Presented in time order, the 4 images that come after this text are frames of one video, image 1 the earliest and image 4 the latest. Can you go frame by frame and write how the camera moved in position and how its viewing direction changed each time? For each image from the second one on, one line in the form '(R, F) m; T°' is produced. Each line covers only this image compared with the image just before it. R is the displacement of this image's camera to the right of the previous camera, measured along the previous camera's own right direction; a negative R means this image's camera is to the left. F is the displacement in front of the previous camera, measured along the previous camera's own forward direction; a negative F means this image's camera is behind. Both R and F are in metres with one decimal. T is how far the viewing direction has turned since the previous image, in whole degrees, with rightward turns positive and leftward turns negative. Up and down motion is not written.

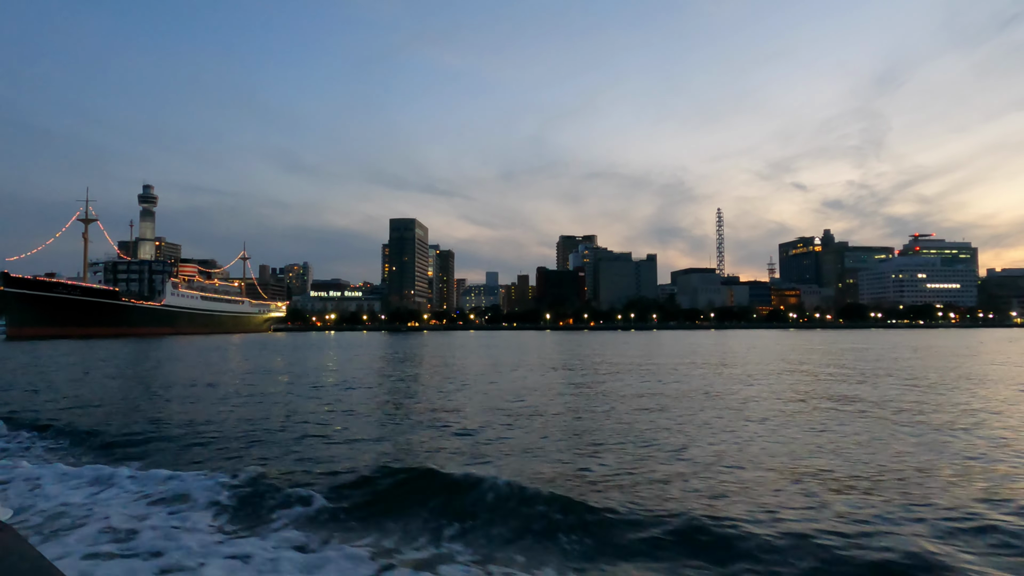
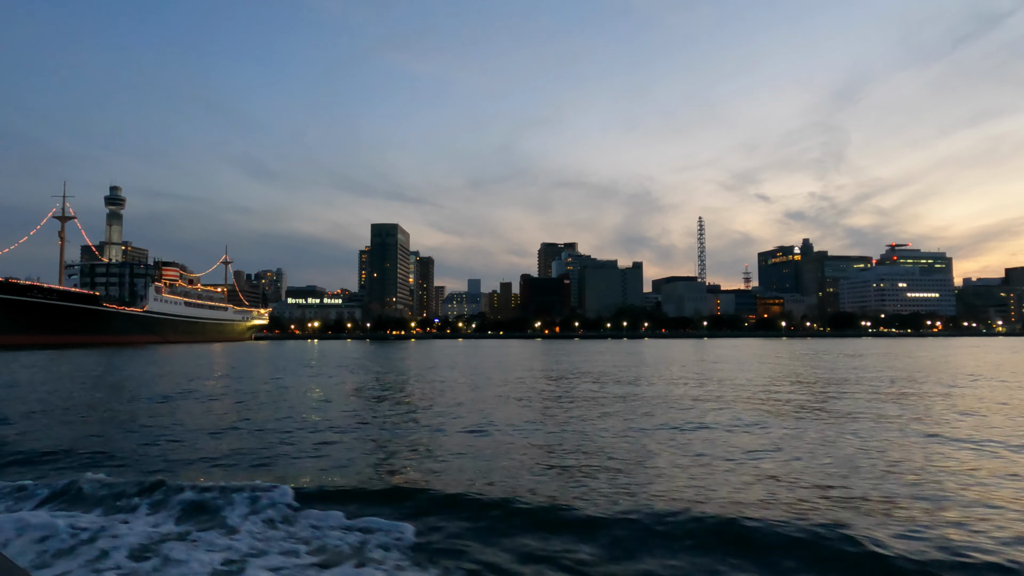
(-3.1, +2.6) m; +3°
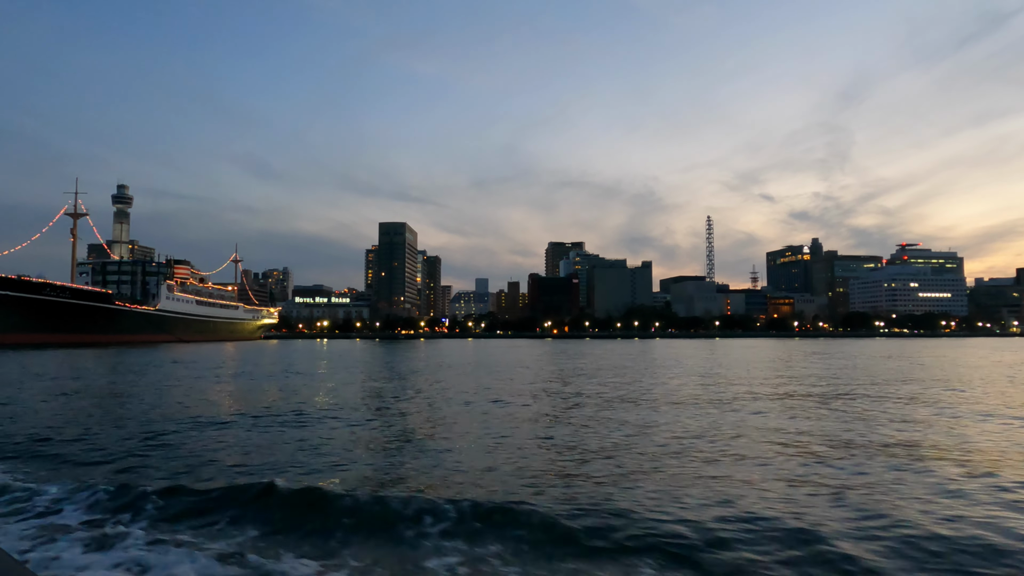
(-1.0, +0.7) m; 0°
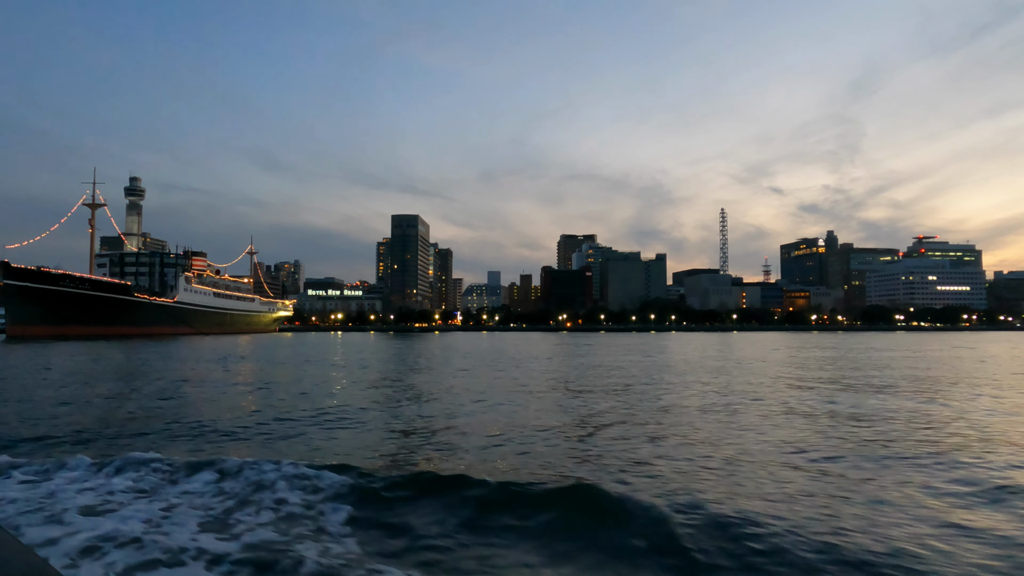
(-1.1, +0.9) m; -1°
